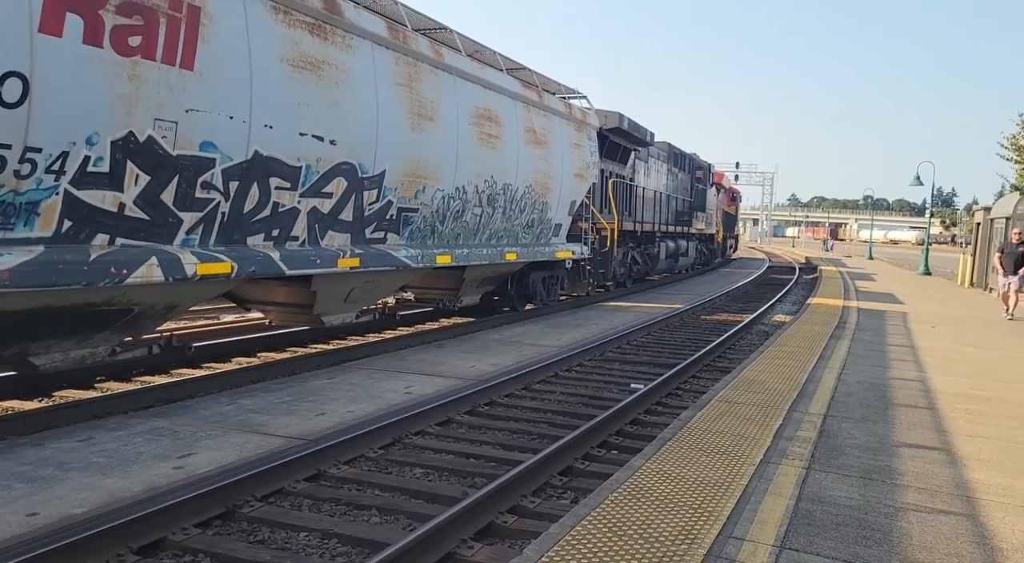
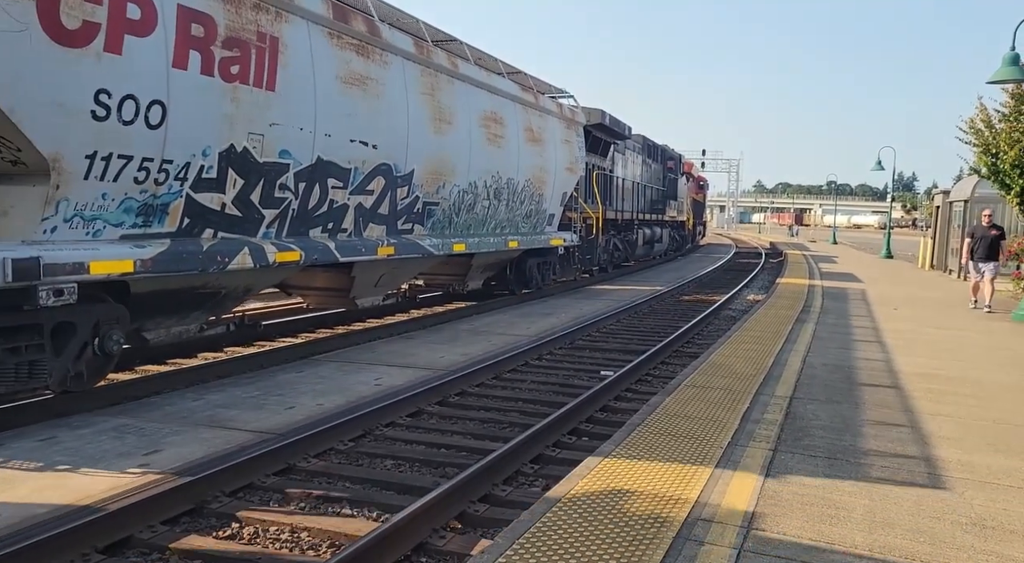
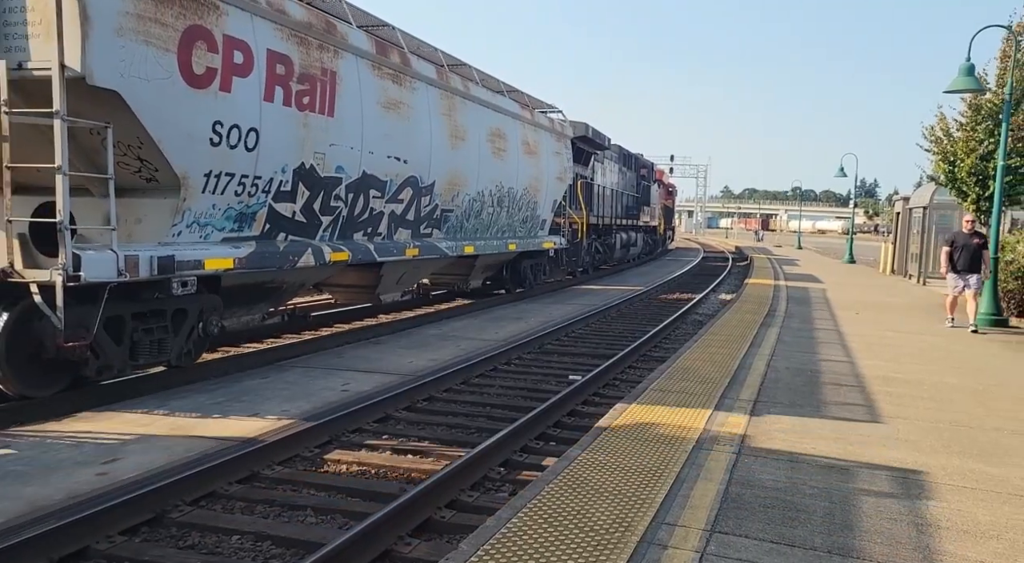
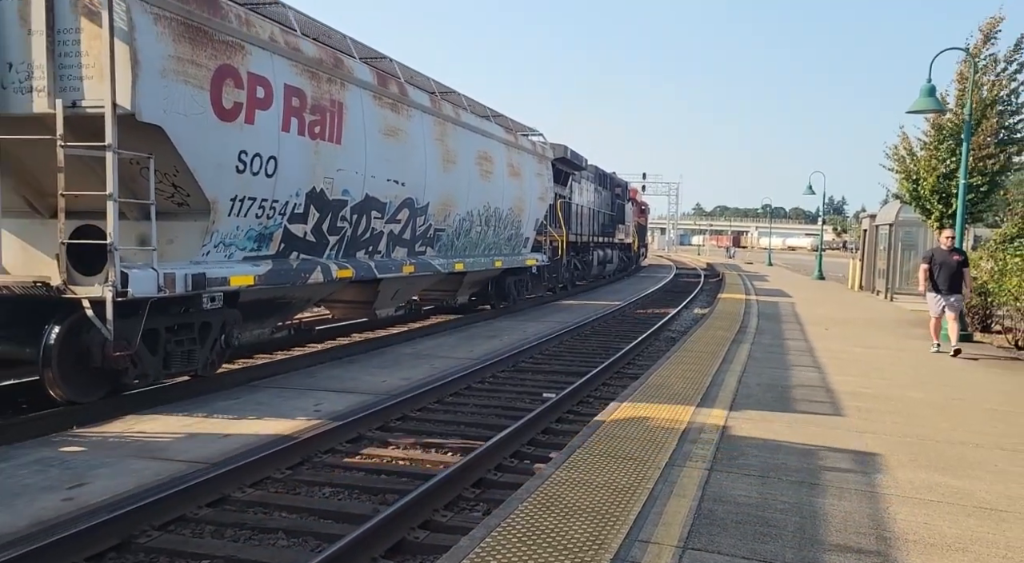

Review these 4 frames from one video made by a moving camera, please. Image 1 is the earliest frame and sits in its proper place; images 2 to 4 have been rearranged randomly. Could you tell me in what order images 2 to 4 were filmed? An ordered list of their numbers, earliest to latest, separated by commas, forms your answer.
2, 3, 4
